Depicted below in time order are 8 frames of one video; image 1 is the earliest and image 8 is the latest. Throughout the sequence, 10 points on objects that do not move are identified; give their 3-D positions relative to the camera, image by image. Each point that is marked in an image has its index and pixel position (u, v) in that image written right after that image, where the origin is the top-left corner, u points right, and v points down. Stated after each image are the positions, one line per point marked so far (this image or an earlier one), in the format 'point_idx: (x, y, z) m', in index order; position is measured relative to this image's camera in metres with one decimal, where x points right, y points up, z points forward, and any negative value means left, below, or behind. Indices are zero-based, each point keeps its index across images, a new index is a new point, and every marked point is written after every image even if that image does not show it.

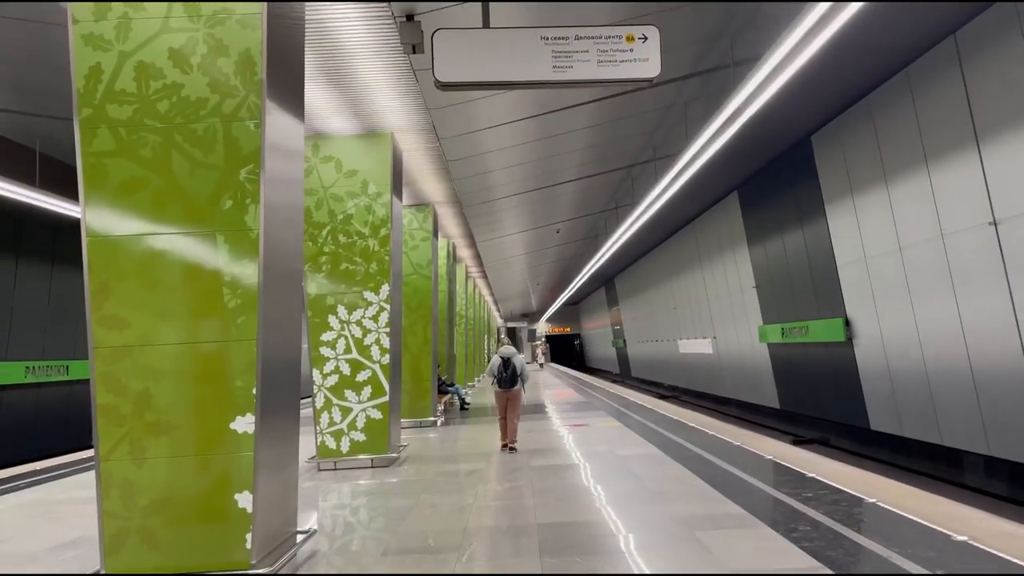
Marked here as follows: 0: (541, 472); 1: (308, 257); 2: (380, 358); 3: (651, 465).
0: (+0.2, -1.2, +5.4) m
1: (-1.6, +0.2, +6.1) m
2: (-1.0, -0.6, +6.2) m
3: (+1.0, -1.2, +5.4) m
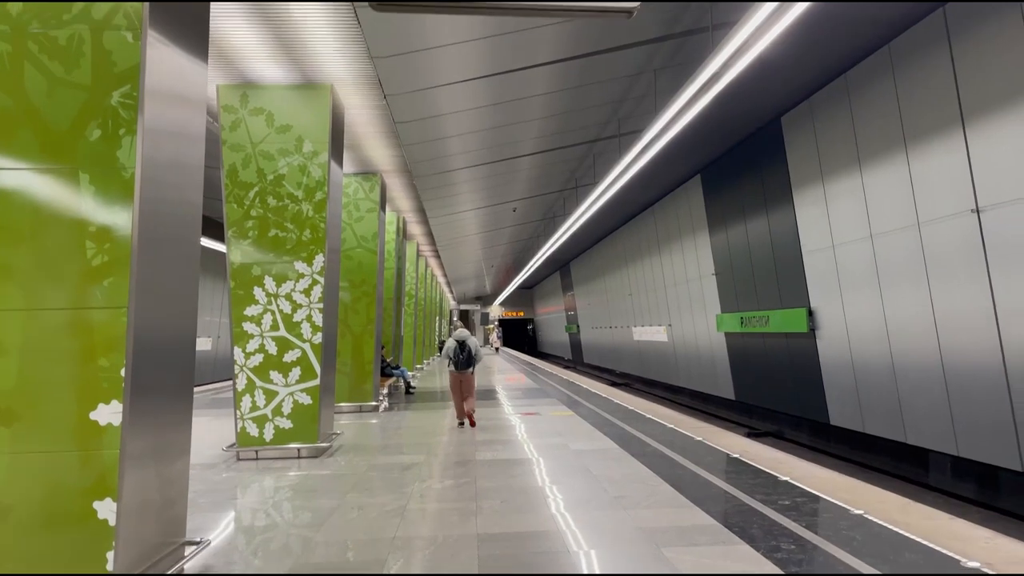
0: (-0.2, -1.1, +4.8) m
1: (-1.9, +0.5, +5.5) m
2: (-1.4, -0.3, +5.5) m
3: (+0.6, -1.1, +4.9) m
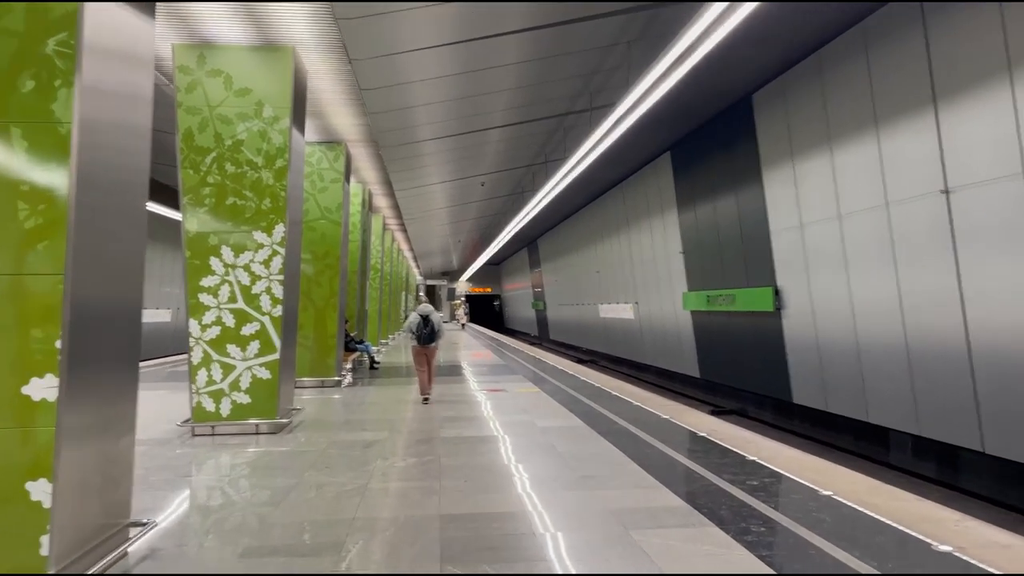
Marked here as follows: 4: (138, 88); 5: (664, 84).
0: (-0.4, -0.9, +4.7) m
1: (-2.1, +0.7, +5.2) m
2: (-1.6, -0.2, +5.4) m
3: (+0.4, -0.9, +4.8) m
4: (-1.3, +0.7, +2.7) m
5: (+1.1, +1.4, +5.7) m
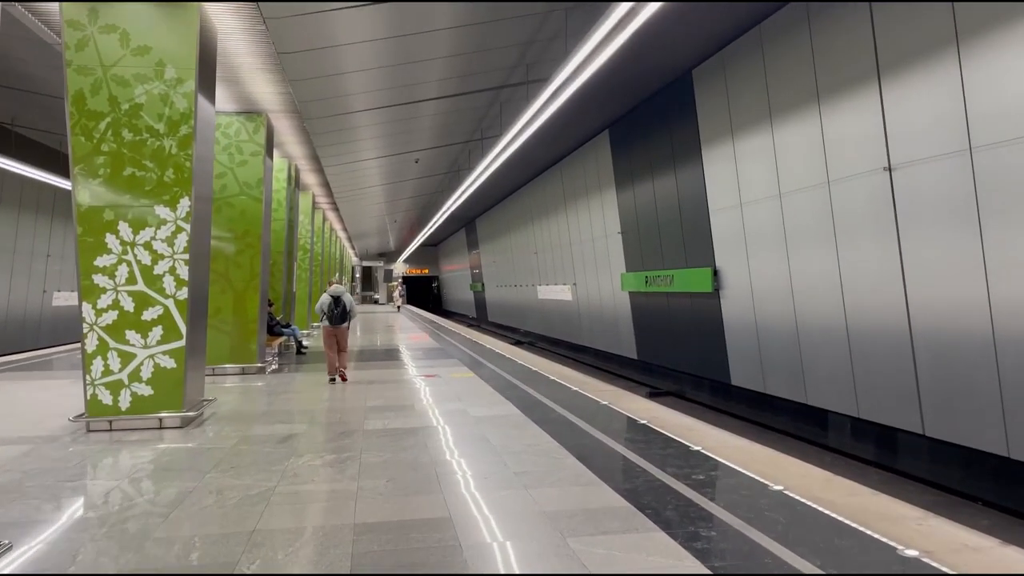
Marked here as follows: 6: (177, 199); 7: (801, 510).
0: (-0.7, -0.8, +4.3) m
1: (-2.6, +0.8, +4.7) m
2: (-2.1, 0.0, +4.9) m
3: (0.0, -0.8, +4.5) m
4: (-1.5, +0.8, +2.2) m
5: (+0.6, +1.6, +5.3) m
6: (-2.0, +0.5, +4.8) m
7: (+1.1, -0.8, +2.9) m
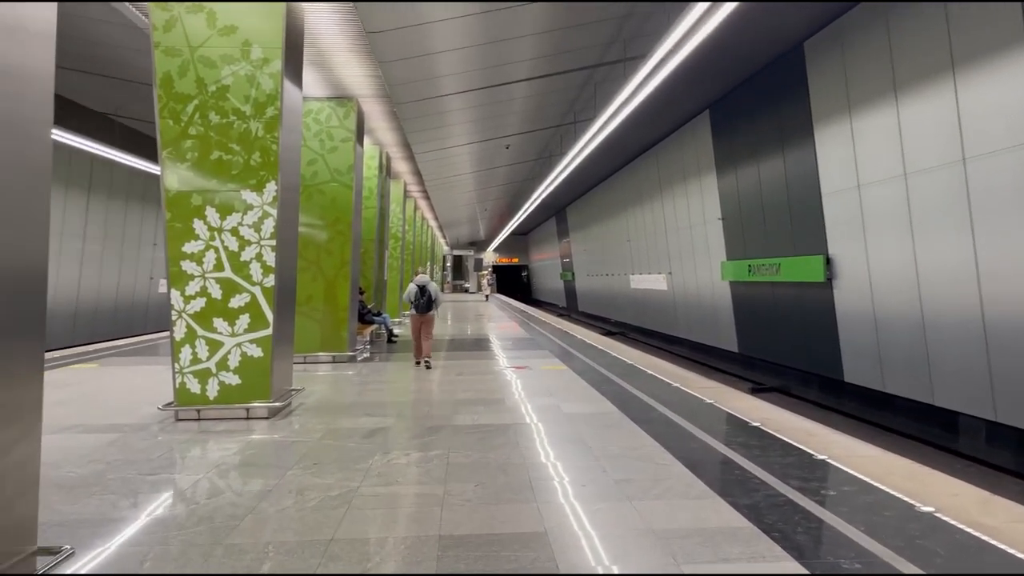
0: (-0.2, -0.8, +4.1) m
1: (-2.0, +0.9, +4.6) m
2: (-1.5, 0.0, +4.7) m
3: (+0.5, -0.8, +4.2) m
4: (-1.2, +0.8, +2.1) m
5: (+1.2, +1.6, +4.9) m
6: (-1.5, +0.6, +4.7) m
7: (+1.4, -0.8, +2.5) m
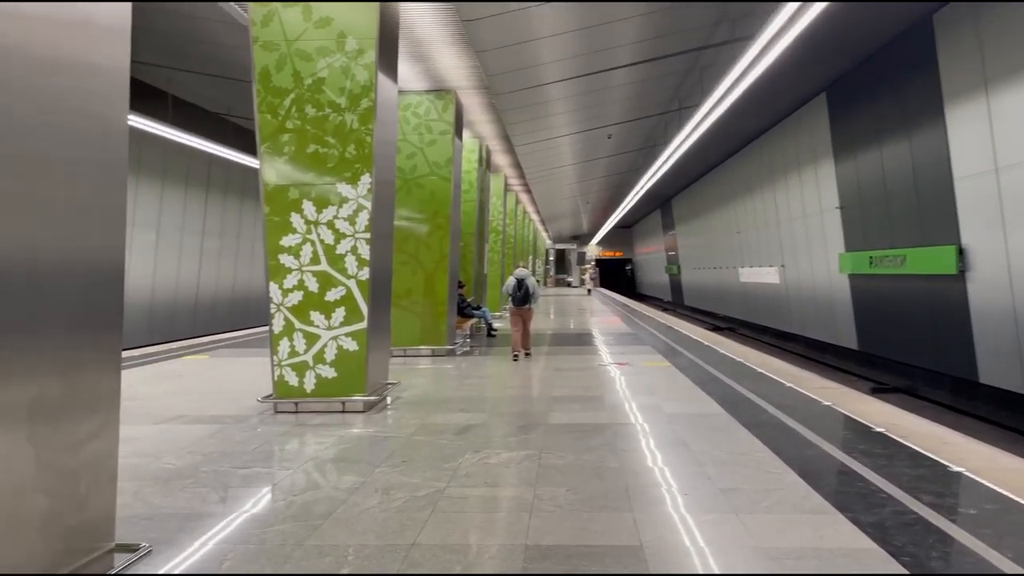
0: (+0.2, -0.7, +3.9) m
1: (-1.4, +0.9, +4.6) m
2: (-0.9, +0.1, +4.7) m
3: (+1.0, -0.7, +3.9) m
4: (-1.0, +0.8, +2.0) m
5: (+1.8, +1.7, +4.5) m
6: (-0.9, +0.7, +4.6) m
7: (+1.7, -0.8, +2.1) m
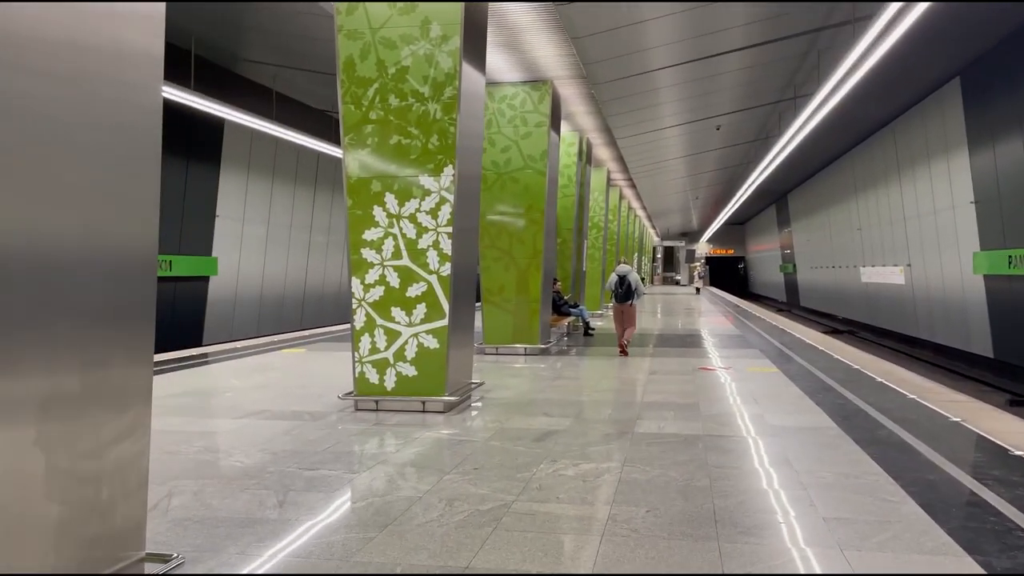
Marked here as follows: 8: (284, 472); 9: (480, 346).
0: (+0.6, -0.7, +3.6) m
1: (-0.9, +0.9, +4.5) m
2: (-0.4, +0.1, +4.5) m
3: (+1.3, -0.7, +3.5) m
4: (-0.9, +0.8, +1.9) m
5: (+2.3, +1.7, +4.0) m
6: (-0.4, +0.7, +4.5) m
7: (+1.8, -0.8, +1.6) m
8: (-0.9, -0.7, +3.2) m
9: (-0.3, -0.6, +8.0) m
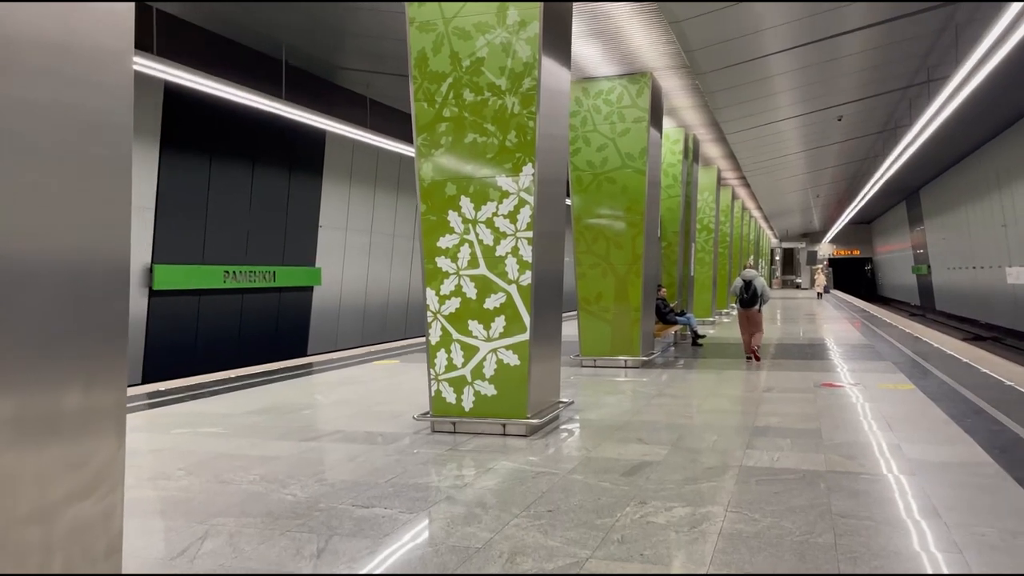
0: (+0.9, -0.8, +3.0) m
1: (-0.5, +0.9, +4.2) m
2: (0.0, 0.0, +4.1) m
3: (+1.7, -0.8, +2.8) m
4: (-0.8, +0.8, +1.6) m
5: (+2.6, +1.7, +3.2) m
6: (0.0, +0.6, +4.1) m
7: (+1.8, -0.8, +0.9) m
8: (-0.6, -0.8, +2.8) m
9: (+0.6, -0.7, +7.5) m
